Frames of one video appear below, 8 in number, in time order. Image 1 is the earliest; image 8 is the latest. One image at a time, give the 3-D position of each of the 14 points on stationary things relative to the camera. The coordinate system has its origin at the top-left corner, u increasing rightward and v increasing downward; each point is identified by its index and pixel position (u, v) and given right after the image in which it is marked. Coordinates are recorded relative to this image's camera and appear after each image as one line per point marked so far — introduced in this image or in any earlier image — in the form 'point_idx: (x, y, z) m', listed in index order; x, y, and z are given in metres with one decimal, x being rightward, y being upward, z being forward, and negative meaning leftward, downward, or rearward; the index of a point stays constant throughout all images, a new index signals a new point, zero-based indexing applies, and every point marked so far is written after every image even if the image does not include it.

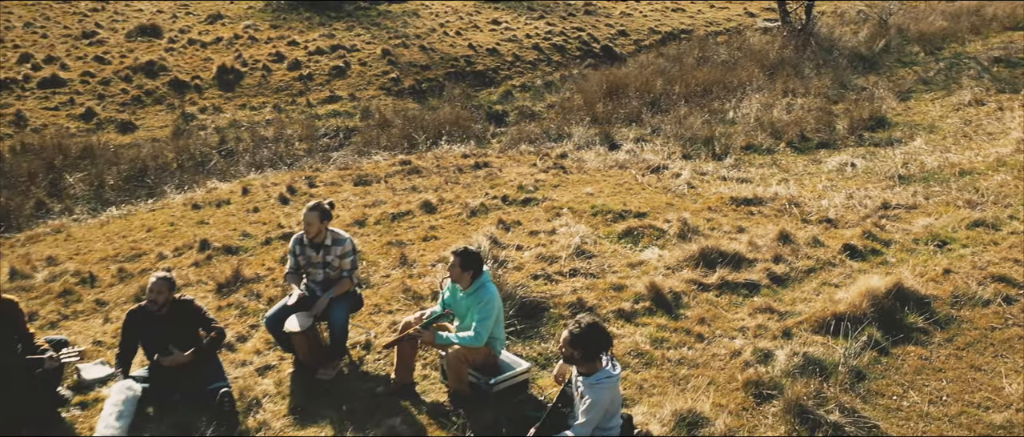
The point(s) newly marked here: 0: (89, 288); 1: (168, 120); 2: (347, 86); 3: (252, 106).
0: (-4.1, -0.7, +8.2) m
1: (-7.4, +2.1, +17.8) m
2: (-4.0, +3.2, +19.9) m
3: (-5.9, +2.5, +18.7) m
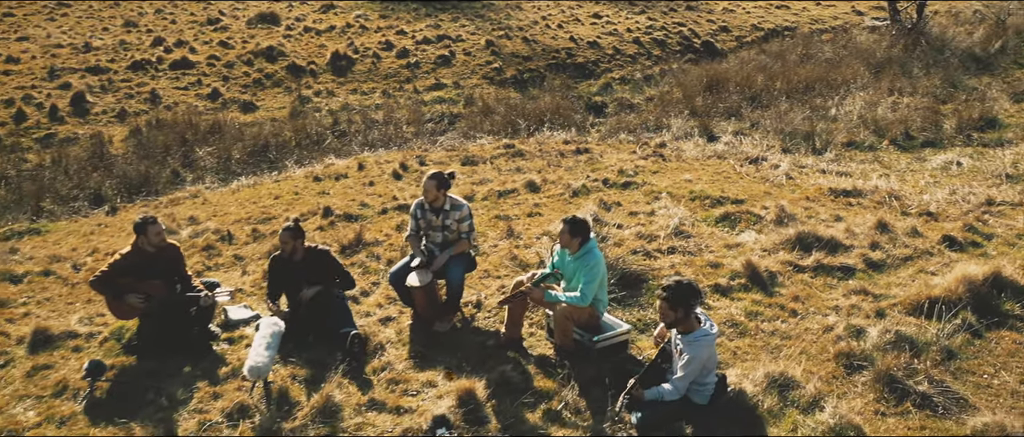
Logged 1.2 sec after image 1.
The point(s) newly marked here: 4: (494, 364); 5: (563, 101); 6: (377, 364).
0: (-3.1, -0.3, +9.0) m
1: (-5.2, +2.7, +19.0) m
2: (-1.5, +3.6, +20.7) m
3: (-3.6, +3.0, +19.7) m
4: (-0.1, -1.1, +6.1) m
5: (+1.1, +2.5, +17.7) m
6: (-1.0, -1.1, +6.2) m
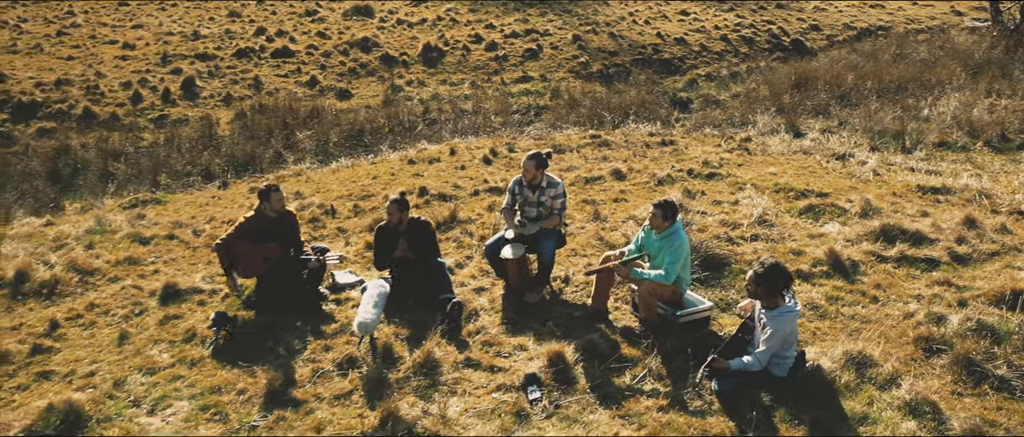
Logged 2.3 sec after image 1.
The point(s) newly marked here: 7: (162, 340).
0: (-2.1, 0.0, +9.7) m
1: (-3.2, +3.1, +19.8) m
2: (+0.7, +3.8, +21.1) m
3: (-1.5, +3.3, +20.3) m
4: (+0.5, -0.9, +6.5) m
5: (+2.9, +2.6, +17.9) m
6: (-0.3, -0.9, +6.7) m
7: (-2.9, -1.0, +6.8) m
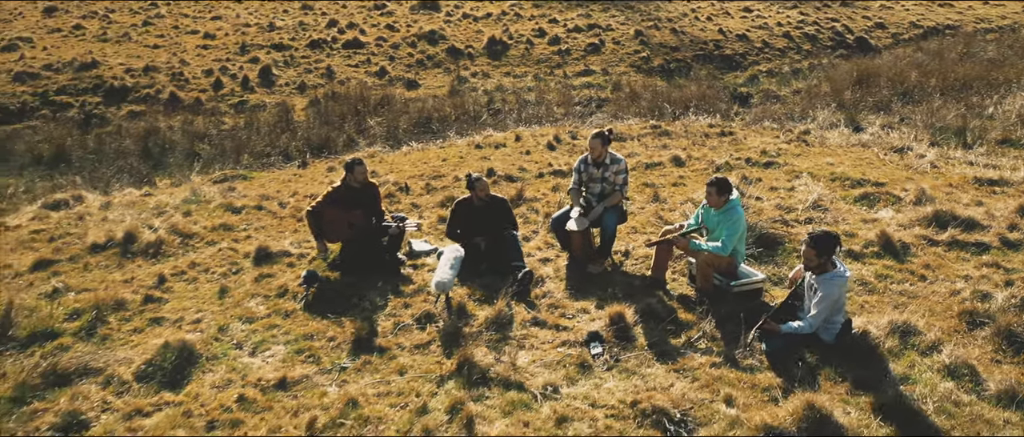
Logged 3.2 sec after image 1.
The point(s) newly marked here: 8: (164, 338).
0: (-1.3, +0.3, +10.3) m
1: (-1.6, +3.4, +20.5) m
2: (+2.3, +4.1, +21.6) m
3: (+0.1, +3.6, +20.9) m
4: (+1.1, -0.7, +7.0) m
5: (+4.3, +2.8, +18.2) m
6: (+0.2, -0.6, +7.2) m
7: (-2.3, -0.7, +7.5) m
8: (-2.8, -1.0, +6.7) m
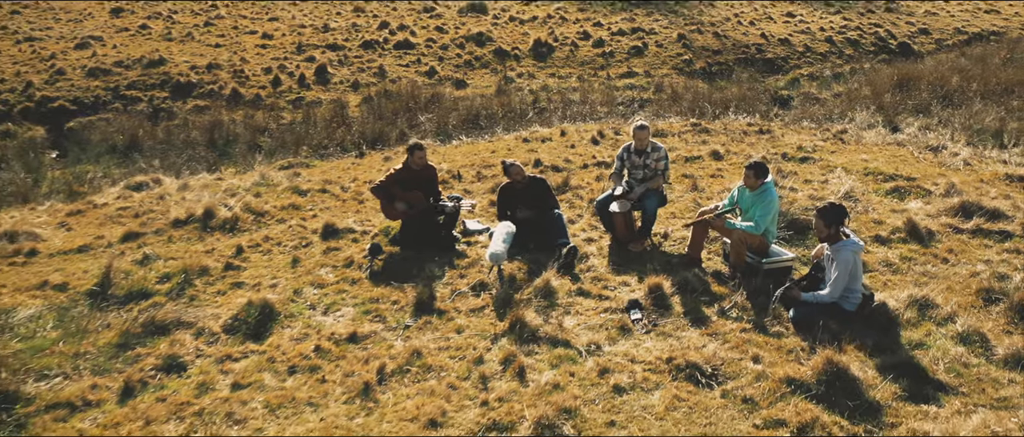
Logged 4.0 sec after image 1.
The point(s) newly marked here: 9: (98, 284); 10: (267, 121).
0: (-0.7, +0.5, +11.0) m
1: (-0.5, +3.5, +21.2) m
2: (+3.5, +4.1, +22.1) m
3: (+1.3, +3.7, +21.6) m
4: (+1.5, -0.5, +7.6) m
5: (+5.3, +2.8, +18.6) m
6: (+0.7, -0.5, +7.9) m
7: (-1.8, -0.4, +8.2) m
8: (-2.4, -0.7, +7.4) m
9: (-3.9, -0.6, +7.9) m
10: (-5.2, +2.1, +17.6) m
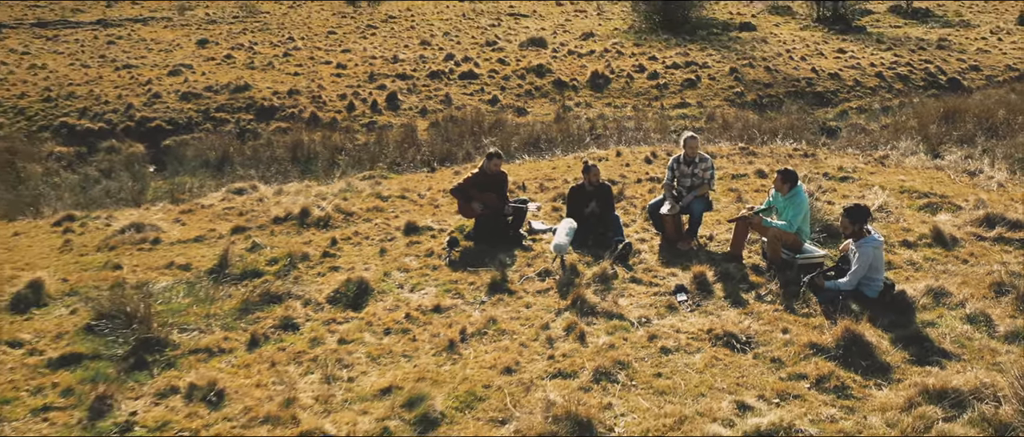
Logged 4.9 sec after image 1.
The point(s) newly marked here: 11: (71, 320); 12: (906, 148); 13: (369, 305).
0: (+0.2, +0.4, +12.2) m
1: (+1.1, +3.0, +22.4) m
2: (+5.1, +3.4, +23.1) m
3: (+2.8, +3.1, +22.7) m
4: (+2.1, -0.5, +8.5) m
5: (+6.7, +2.2, +19.5) m
6: (+1.3, -0.4, +8.9) m
7: (-1.2, -0.4, +9.4) m
8: (-1.8, -0.6, +8.7) m
9: (-3.3, -0.5, +9.2) m
10: (-3.9, +1.8, +19.1) m
11: (-4.2, -1.0, +7.9) m
12: (+7.8, +1.4, +16.4) m
13: (-1.4, -0.8, +8.0) m
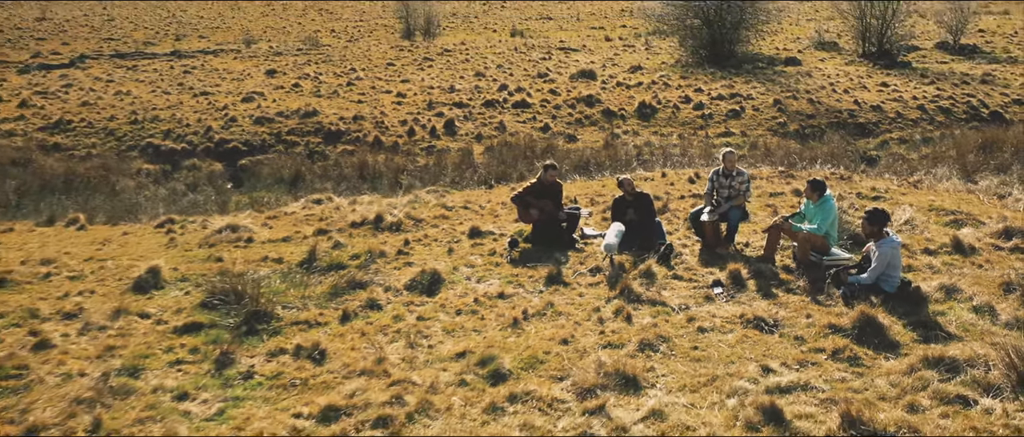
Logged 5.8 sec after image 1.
0: (+1.0, +0.2, +13.3) m
1: (+2.5, +2.3, +23.6) m
2: (+6.6, +2.7, +24.0) m
3: (+4.3, +2.4, +23.7) m
4: (+2.8, -0.5, +9.5) m
5: (+8.0, +1.7, +20.3) m
6: (+2.0, -0.5, +9.9) m
7: (-0.5, -0.4, +10.5) m
8: (-1.1, -0.6, +9.8) m
9: (-2.6, -0.5, +10.4) m
10: (-2.6, +1.4, +20.4) m
11: (-3.6, -0.9, +9.2) m
12: (+8.9, +0.9, +17.1) m
13: (-0.8, -0.8, +9.1) m
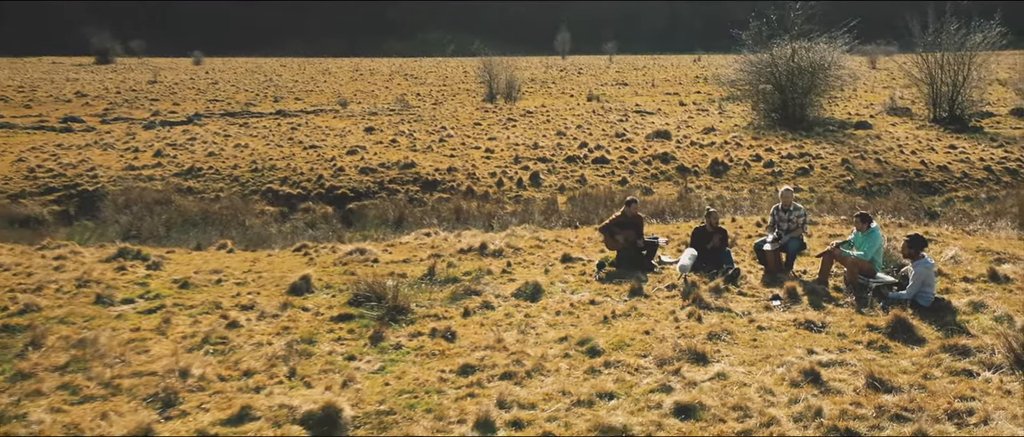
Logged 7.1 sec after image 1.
0: (+2.6, -0.4, +15.1) m
1: (+5.0, +0.9, +25.3) m
2: (+9.1, +1.1, +25.5) m
3: (+6.8, +0.9, +25.3) m
4: (+4.0, -0.9, +11.1) m
5: (+10.1, +0.3, +21.5) m
6: (+3.2, -0.9, +11.6) m
7: (+0.8, -0.8, +12.4) m
8: (+0.1, -0.9, +11.7) m
9: (-1.3, -0.8, +12.5) m
10: (-0.4, +0.3, +22.6) m
11: (-2.4, -1.1, +11.3) m
12: (+10.7, -0.2, +18.3) m
13: (+0.4, -1.1, +11.0) m
